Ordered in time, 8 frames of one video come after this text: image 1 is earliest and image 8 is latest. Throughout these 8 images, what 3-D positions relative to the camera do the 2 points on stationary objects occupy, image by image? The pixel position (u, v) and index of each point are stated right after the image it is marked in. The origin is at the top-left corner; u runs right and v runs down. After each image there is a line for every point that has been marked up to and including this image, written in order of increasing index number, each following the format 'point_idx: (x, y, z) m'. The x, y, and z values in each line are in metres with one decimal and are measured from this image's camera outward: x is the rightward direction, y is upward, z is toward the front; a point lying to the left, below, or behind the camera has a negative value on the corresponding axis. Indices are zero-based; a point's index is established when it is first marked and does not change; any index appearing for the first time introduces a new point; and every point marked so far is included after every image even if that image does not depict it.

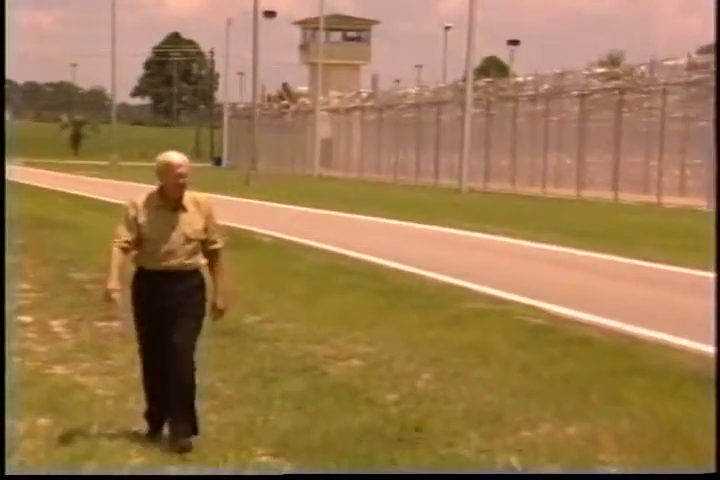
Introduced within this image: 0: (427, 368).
0: (+0.7, -1.6, +8.5) m
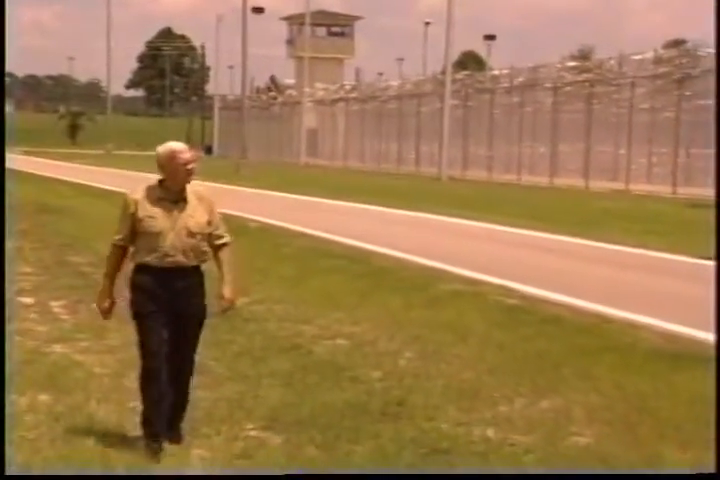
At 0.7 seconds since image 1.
0: (+0.5, -1.5, +8.9) m
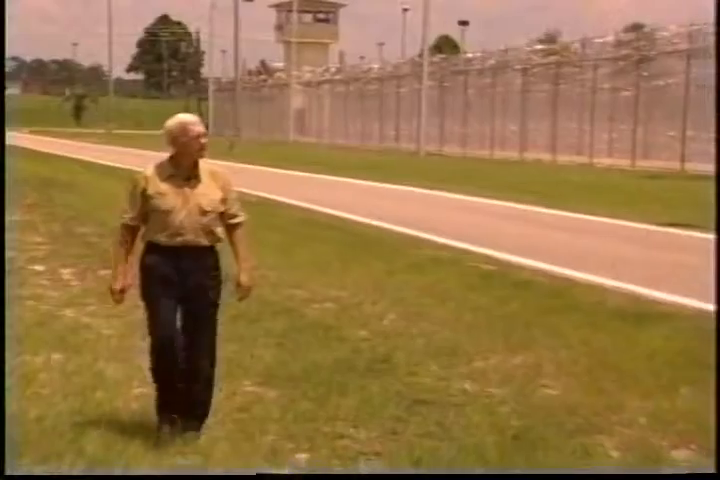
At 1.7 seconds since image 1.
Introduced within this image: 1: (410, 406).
0: (+0.4, -1.0, +9.5) m
1: (+0.6, -1.7, +7.0) m
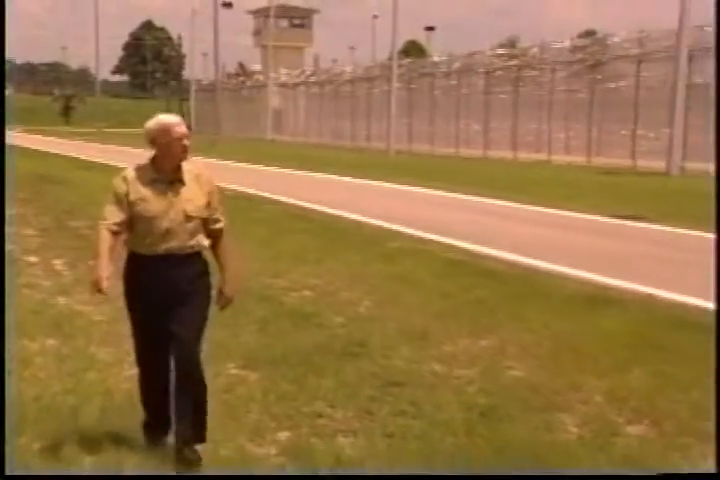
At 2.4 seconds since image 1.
0: (+0.1, -0.9, +9.9) m
1: (+0.3, -1.7, +7.5) m
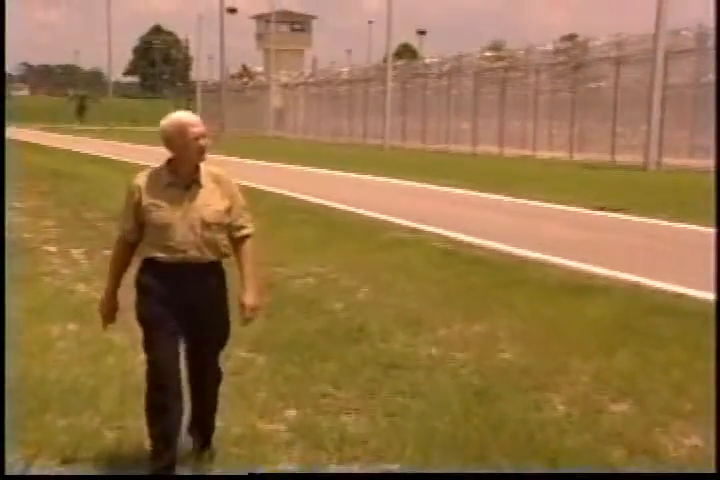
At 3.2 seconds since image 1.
0: (+0.1, -0.7, +10.4) m
1: (+0.3, -1.5, +8.1) m
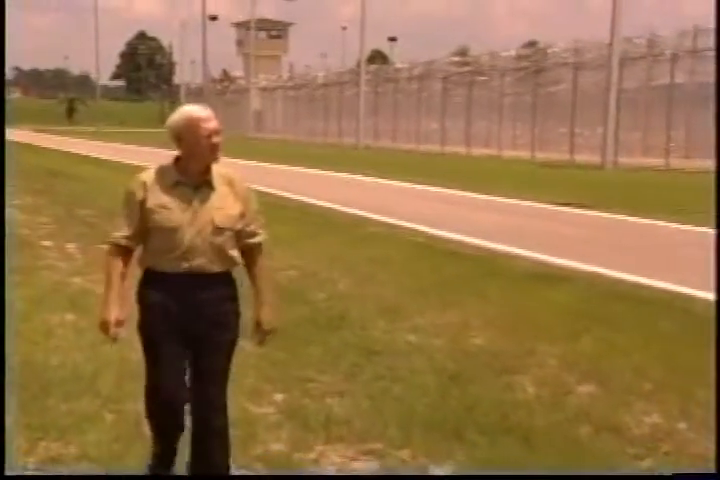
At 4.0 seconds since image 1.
0: (-0.2, -0.6, +10.9) m
1: (0.0, -1.5, +8.6) m
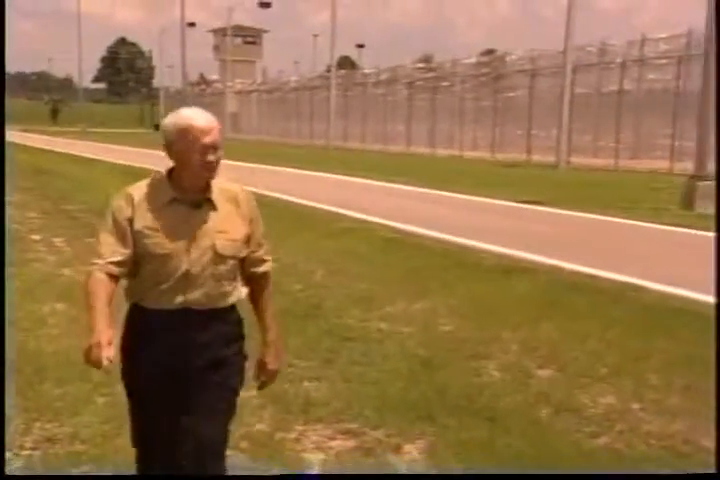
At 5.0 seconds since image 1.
0: (-0.6, -0.4, +11.4) m
1: (-0.4, -1.4, +9.1) m
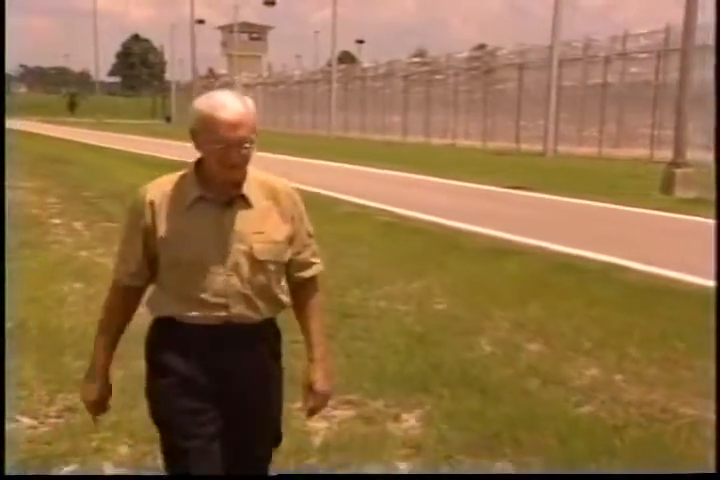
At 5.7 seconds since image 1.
0: (-0.6, -0.1, +12.0) m
1: (-0.3, -1.1, +9.7) m
